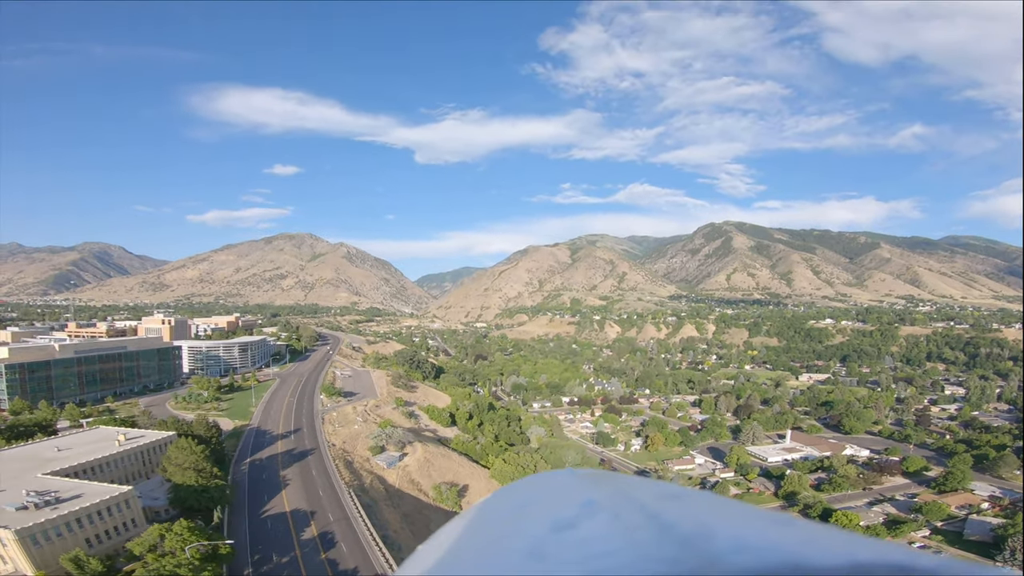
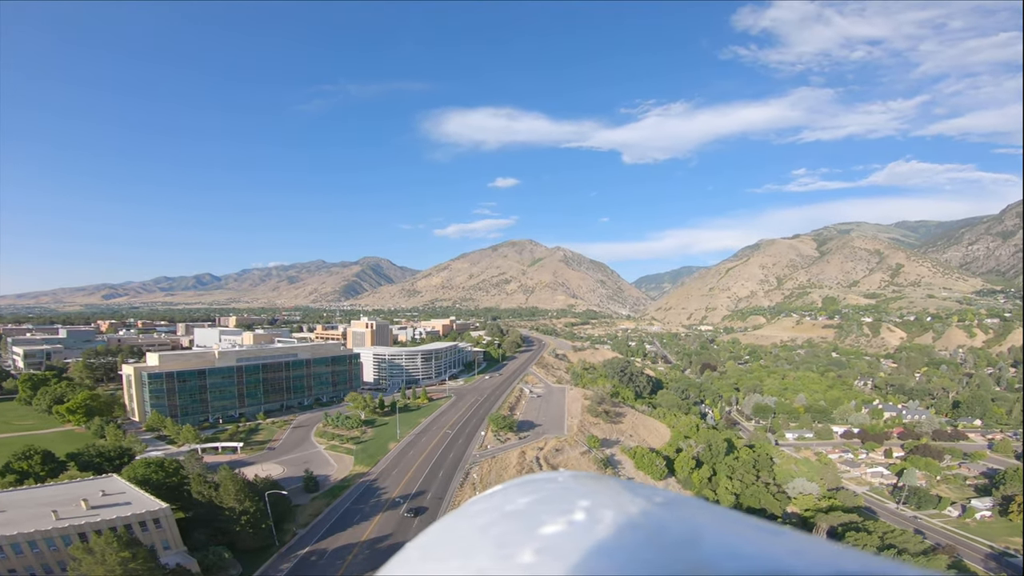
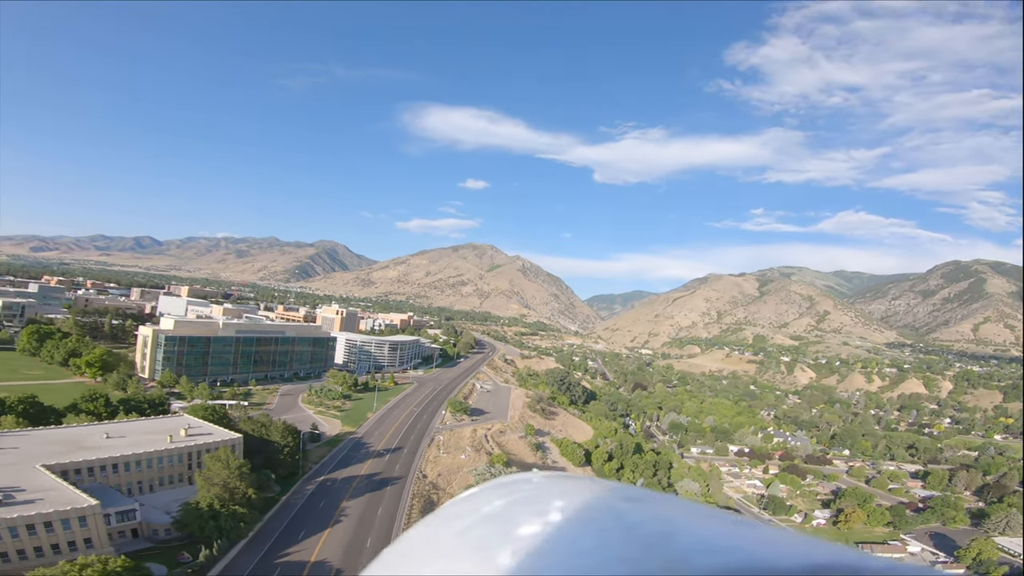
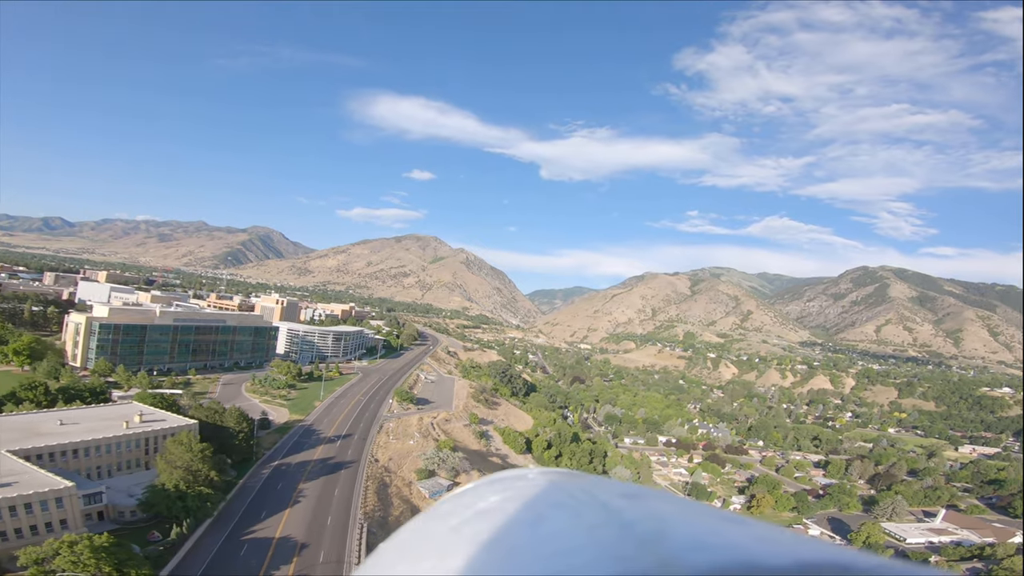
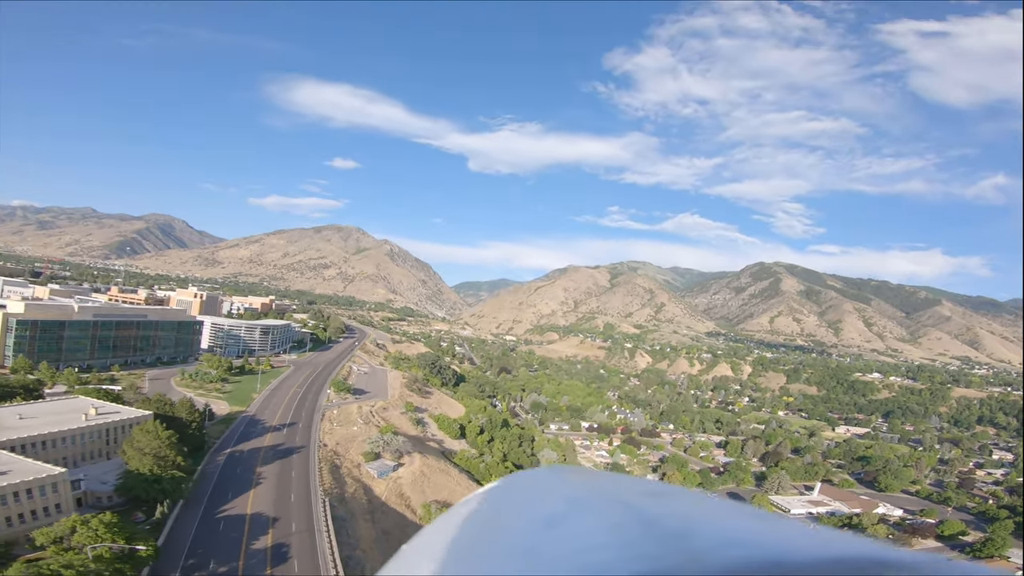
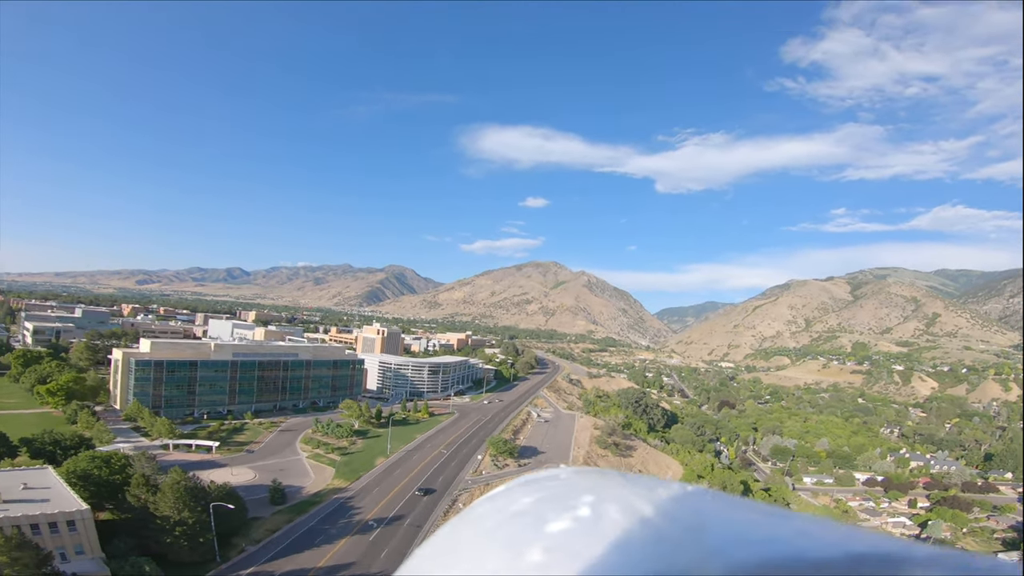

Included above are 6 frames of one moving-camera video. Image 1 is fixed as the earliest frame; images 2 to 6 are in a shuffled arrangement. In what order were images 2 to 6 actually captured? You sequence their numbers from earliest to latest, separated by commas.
5, 4, 3, 2, 6
